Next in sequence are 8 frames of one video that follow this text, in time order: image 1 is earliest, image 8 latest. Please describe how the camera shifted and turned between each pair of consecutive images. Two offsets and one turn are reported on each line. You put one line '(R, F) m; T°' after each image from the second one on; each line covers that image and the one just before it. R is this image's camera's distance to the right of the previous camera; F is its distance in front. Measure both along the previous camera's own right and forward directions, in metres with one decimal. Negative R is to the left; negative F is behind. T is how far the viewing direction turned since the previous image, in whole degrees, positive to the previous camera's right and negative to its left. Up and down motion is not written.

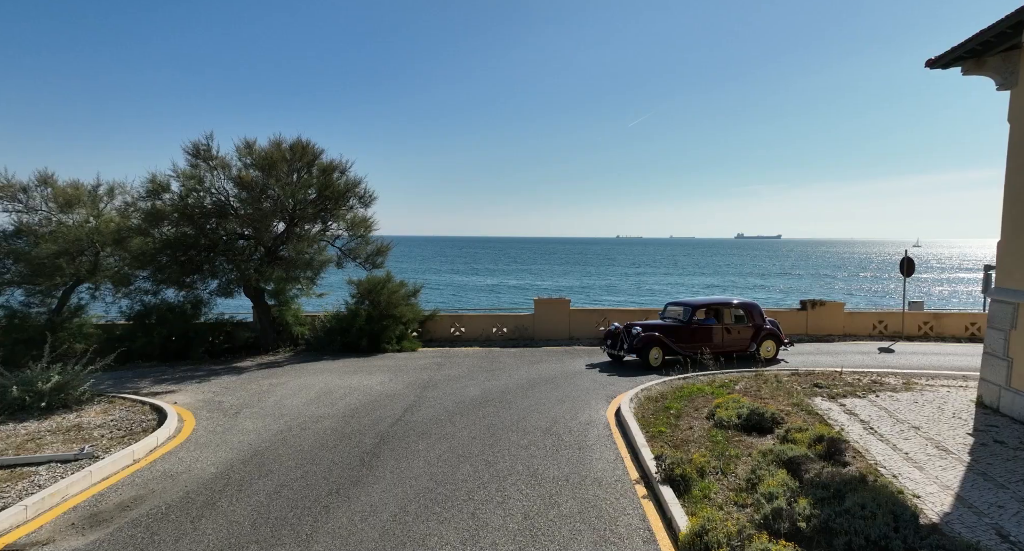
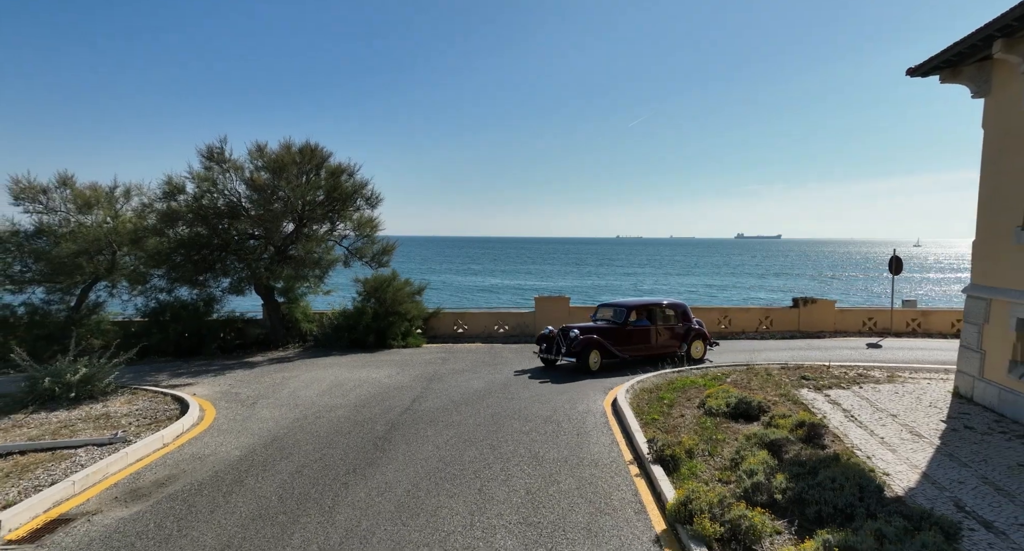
(0.0, -0.5) m; 0°
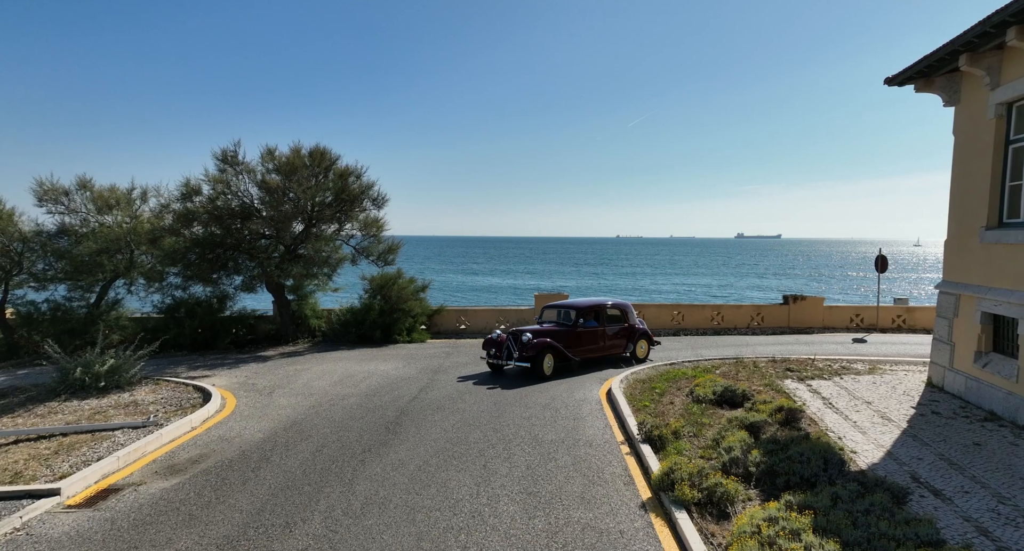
(0.0, -0.6) m; 0°
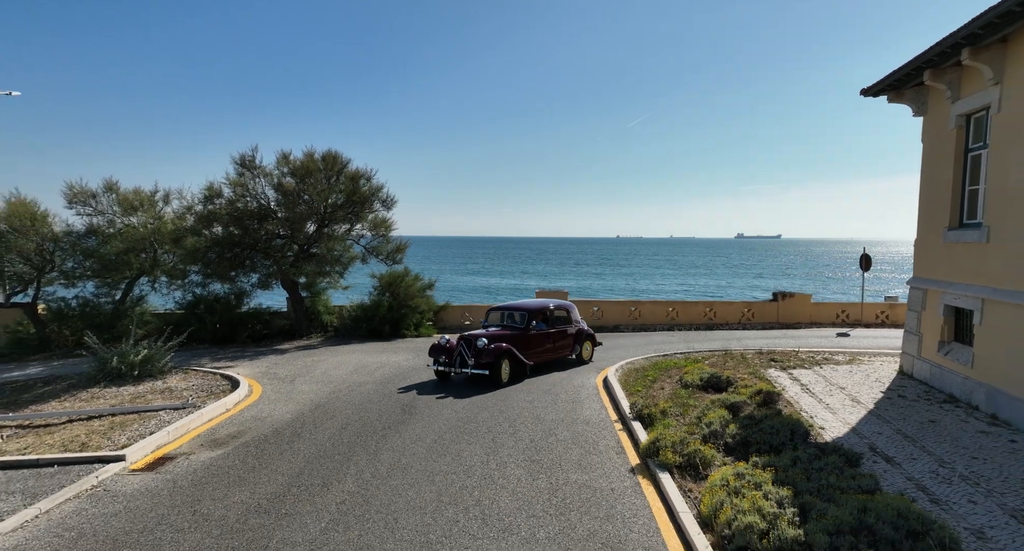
(-0.1, -0.8) m; 0°
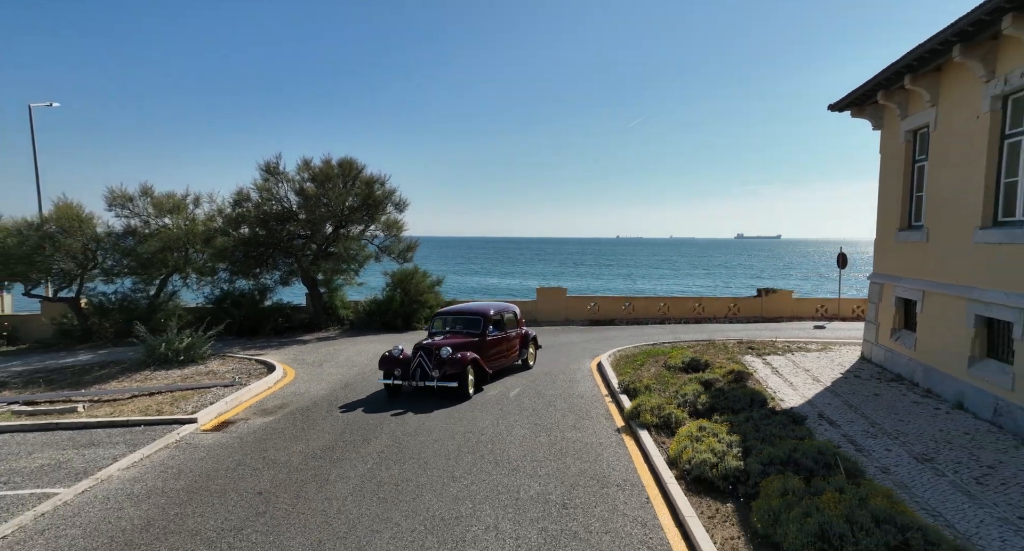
(-0.1, -1.3) m; 0°
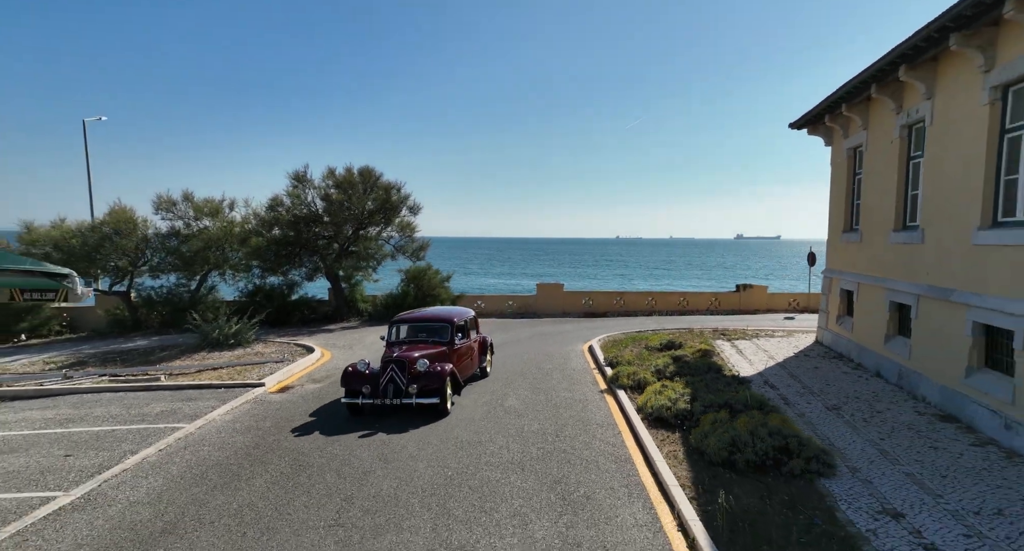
(-0.1, -1.9) m; 0°
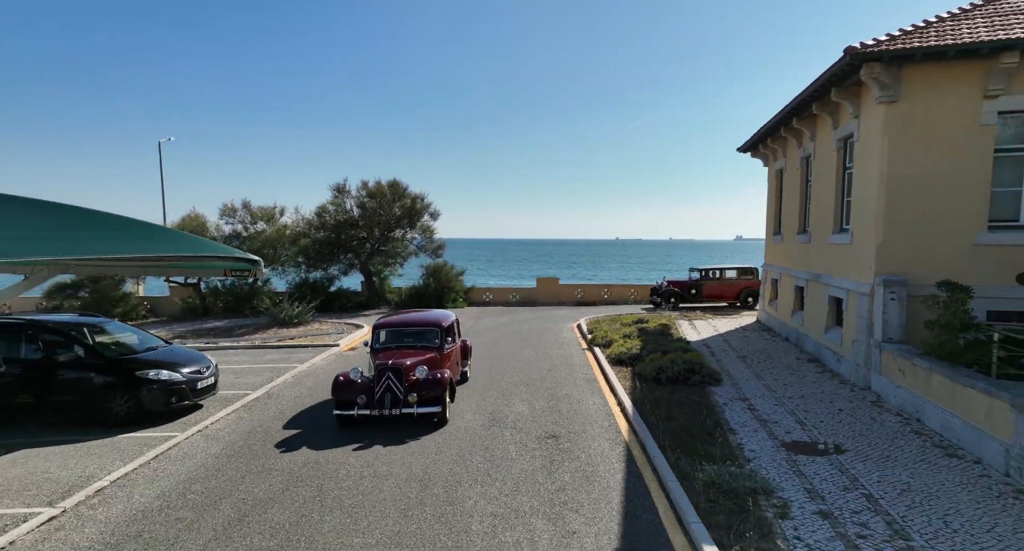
(-0.2, -3.6) m; 0°
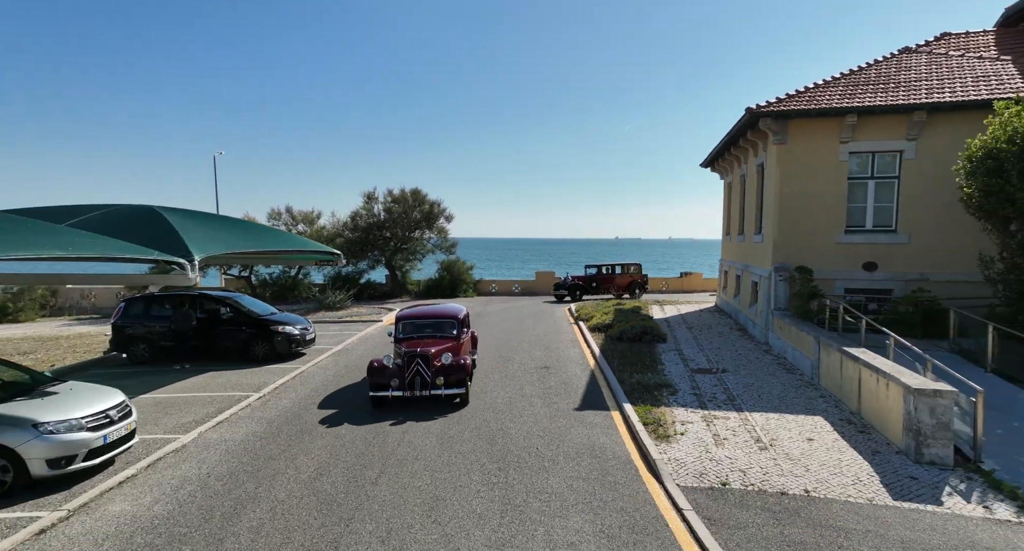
(-0.1, -3.7) m; 0°
